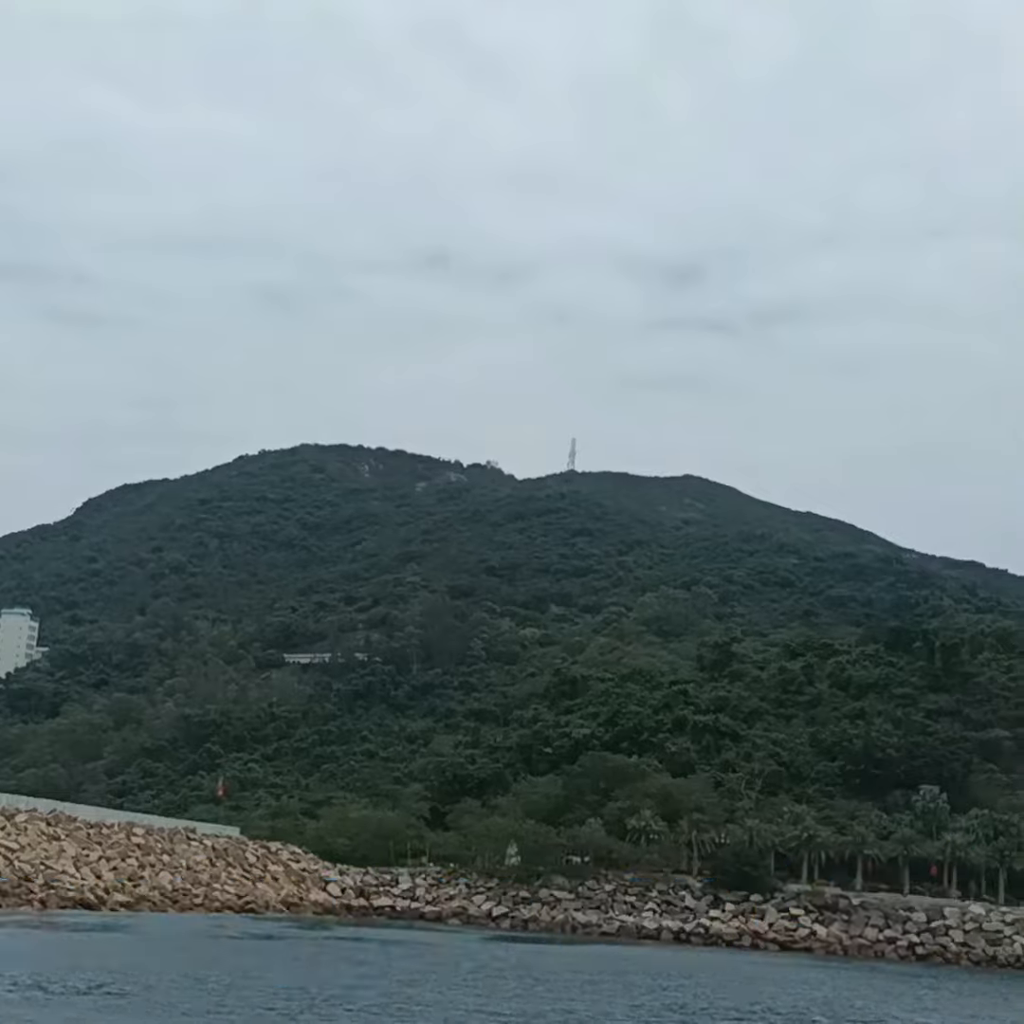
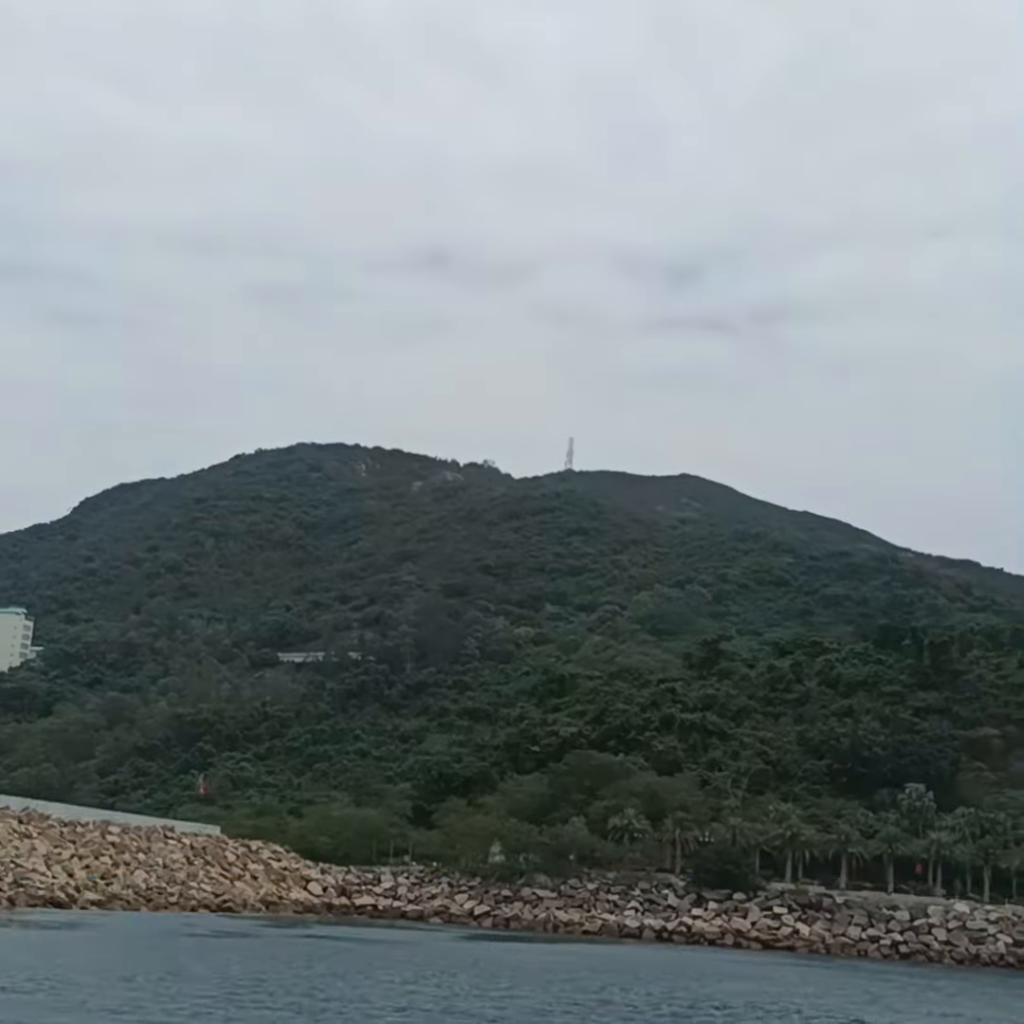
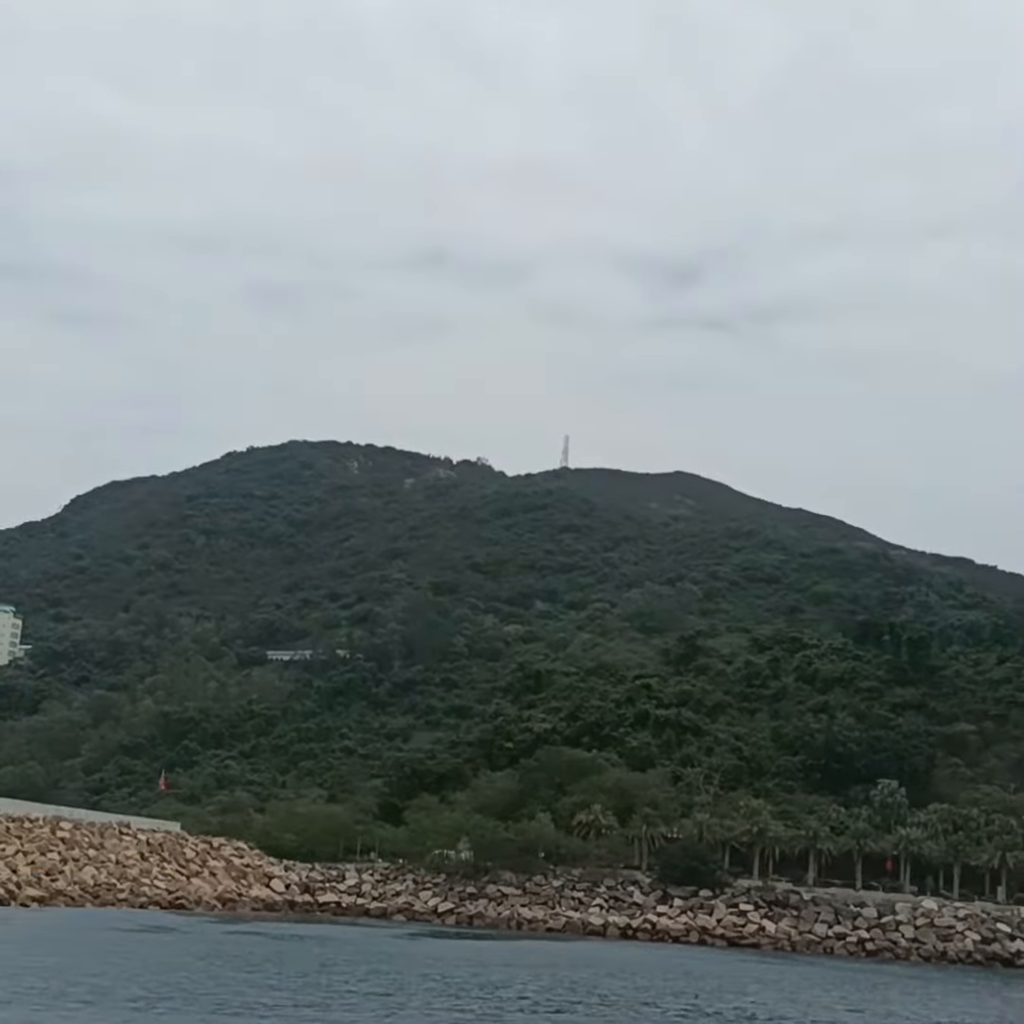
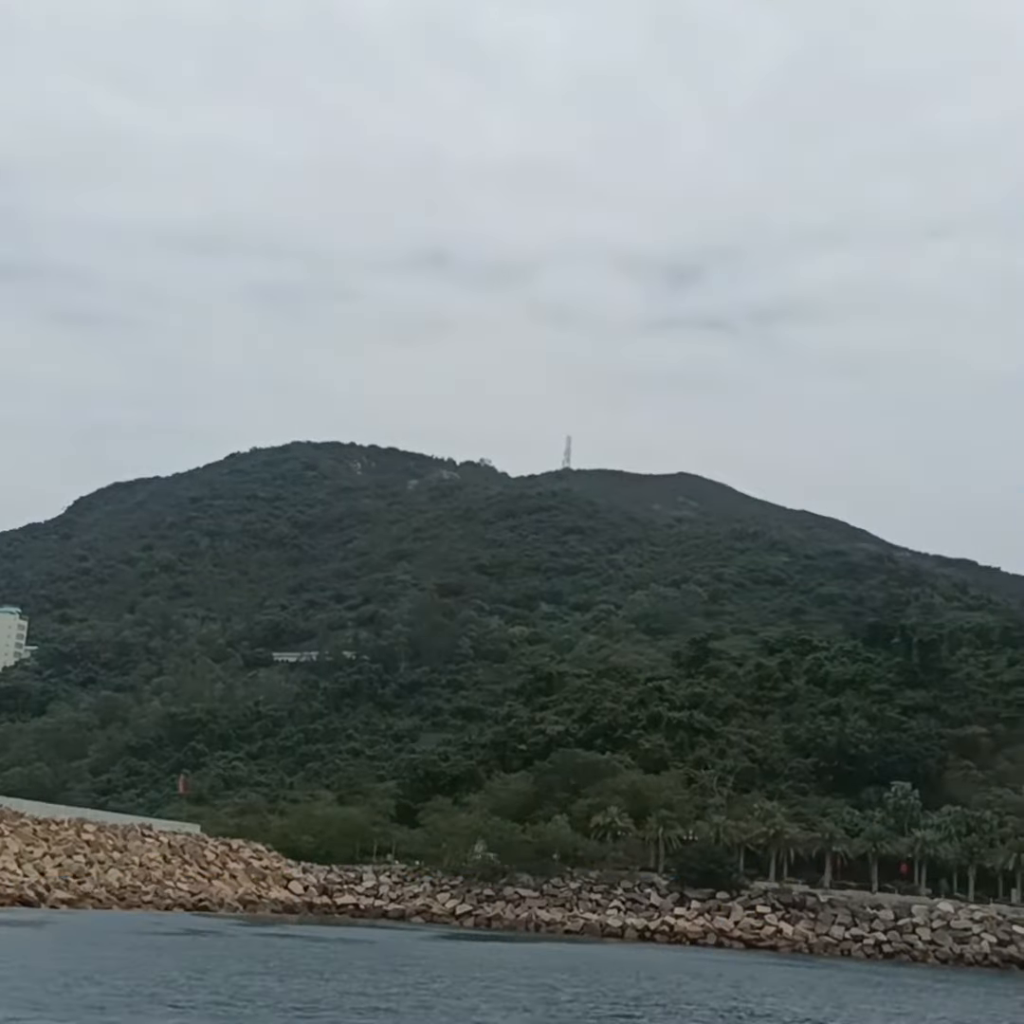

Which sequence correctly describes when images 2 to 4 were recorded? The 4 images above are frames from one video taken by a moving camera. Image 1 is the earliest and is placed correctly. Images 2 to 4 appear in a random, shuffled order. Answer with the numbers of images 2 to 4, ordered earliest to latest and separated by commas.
2, 4, 3
